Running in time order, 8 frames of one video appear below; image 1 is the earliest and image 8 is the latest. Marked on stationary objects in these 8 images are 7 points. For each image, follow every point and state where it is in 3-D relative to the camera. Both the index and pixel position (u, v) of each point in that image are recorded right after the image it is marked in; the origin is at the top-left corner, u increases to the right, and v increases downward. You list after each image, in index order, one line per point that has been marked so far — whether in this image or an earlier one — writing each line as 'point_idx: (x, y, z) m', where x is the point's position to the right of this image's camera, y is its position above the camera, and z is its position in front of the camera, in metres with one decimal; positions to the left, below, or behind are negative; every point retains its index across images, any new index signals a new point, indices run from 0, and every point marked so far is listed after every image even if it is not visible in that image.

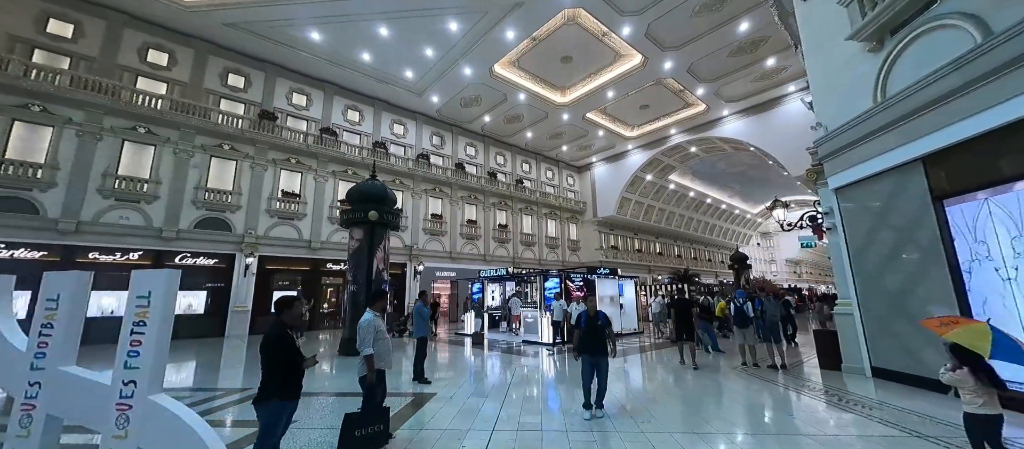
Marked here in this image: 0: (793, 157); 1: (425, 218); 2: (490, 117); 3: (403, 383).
0: (+12.8, +3.0, +17.0) m
1: (-4.2, +0.3, +17.9) m
2: (-1.2, +5.7, +19.5) m
3: (-1.7, -2.5, +5.8) m
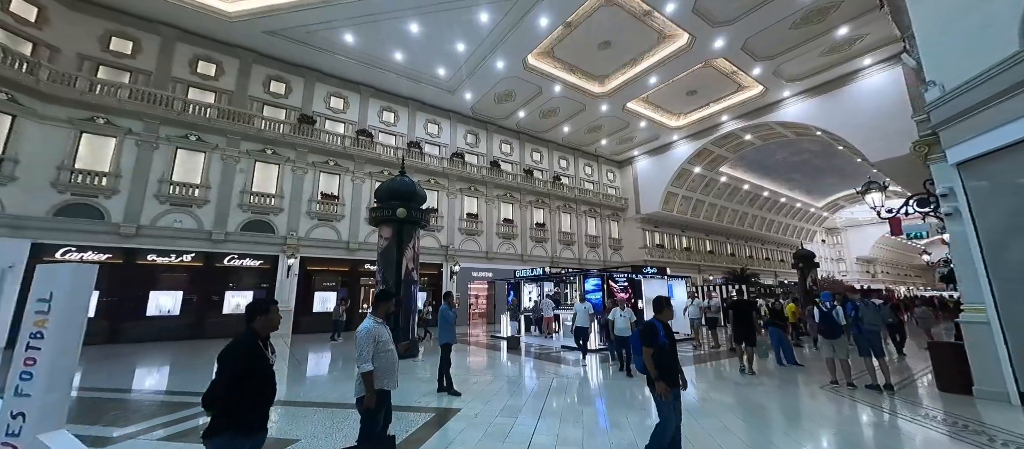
0: (+14.4, +3.3, +14.9) m
1: (-2.4, +0.3, +17.6) m
2: (+0.7, +5.7, +18.9) m
3: (-1.2, -2.4, +5.3) m
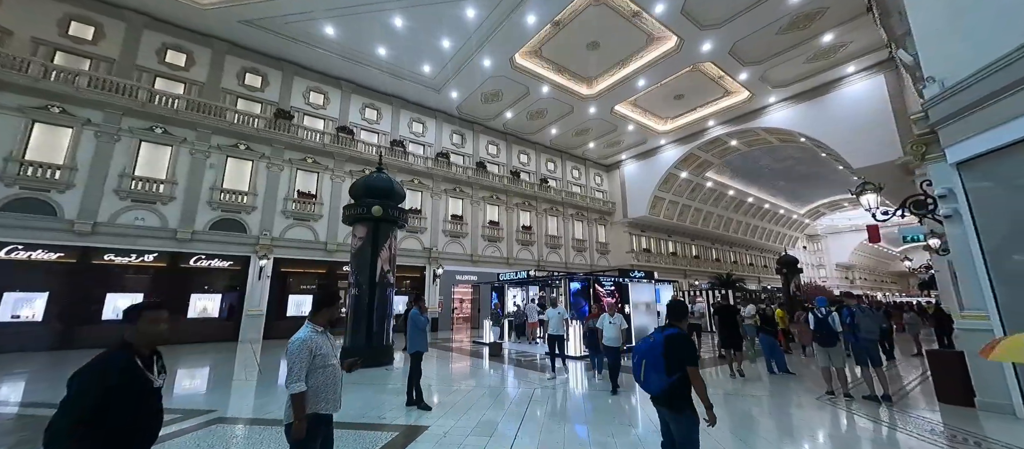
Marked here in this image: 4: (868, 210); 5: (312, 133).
0: (+13.9, +3.1, +15.0) m
1: (-3.1, +0.2, +17.1) m
2: (0.0, +5.6, +18.6) m
3: (-1.5, -2.4, +4.9) m
4: (+5.2, +0.2, +5.5) m
5: (-7.5, +3.4, +13.9) m
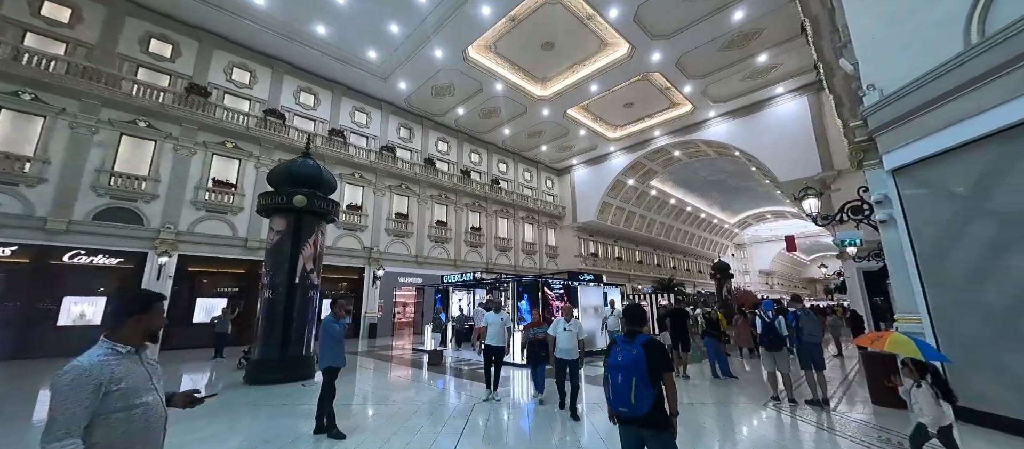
0: (+11.8, +2.7, +16.2) m
1: (-5.3, +0.3, +16.0) m
2: (-2.3, +5.6, +18.0) m
3: (-2.2, -2.2, +4.1) m
4: (+4.5, +0.2, +5.6) m
5: (-9.2, +3.6, +12.3) m
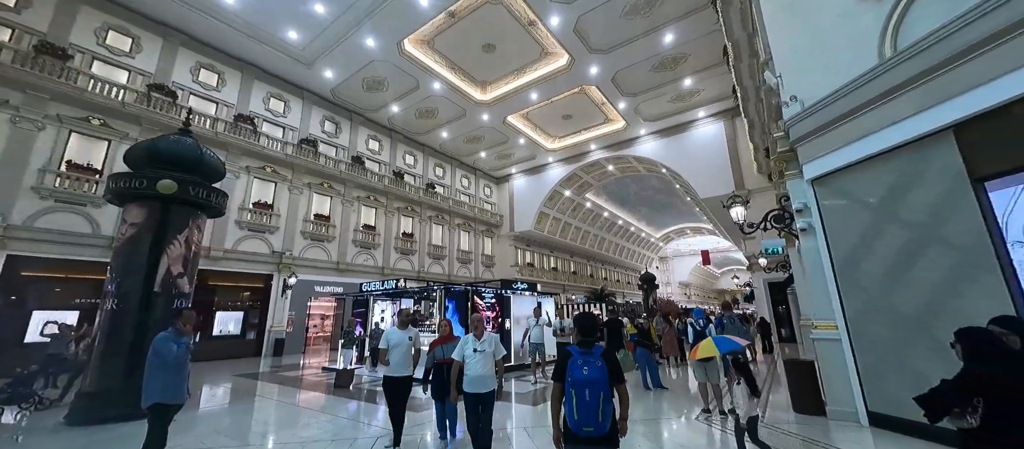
0: (+9.0, +2.1, +17.4) m
1: (-7.9, +0.2, +14.4) m
2: (-5.1, +5.3, +16.9) m
3: (-3.0, -2.1, +3.0) m
4: (+3.4, 0.0, +5.7) m
5: (-11.0, +3.8, +10.2) m
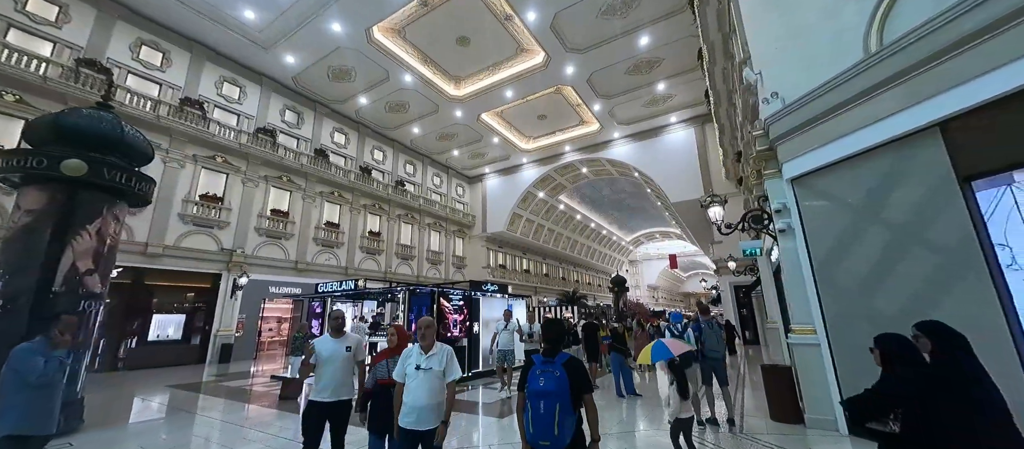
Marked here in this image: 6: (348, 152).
0: (+7.7, +1.9, +17.6) m
1: (-8.9, +0.4, +13.4) m
2: (-6.3, +5.4, +16.2) m
3: (-3.2, -2.0, +2.4) m
4: (+3.0, 0.0, +5.5) m
5: (-11.7, +4.0, +9.0) m
6: (-7.7, +3.3, +17.4) m
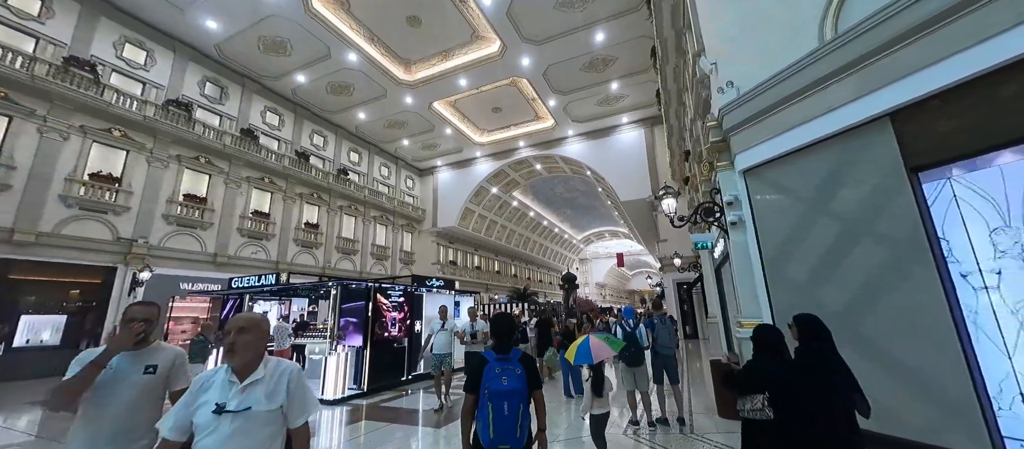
0: (+5.5, +2.0, +17.9) m
1: (-10.6, +0.8, +11.7) m
2: (-8.1, +5.8, +14.8) m
3: (-3.6, -1.8, +1.5) m
4: (+2.2, +0.1, +5.3) m
5: (-12.7, +4.4, +6.9) m
6: (-9.7, +3.8, +15.8) m
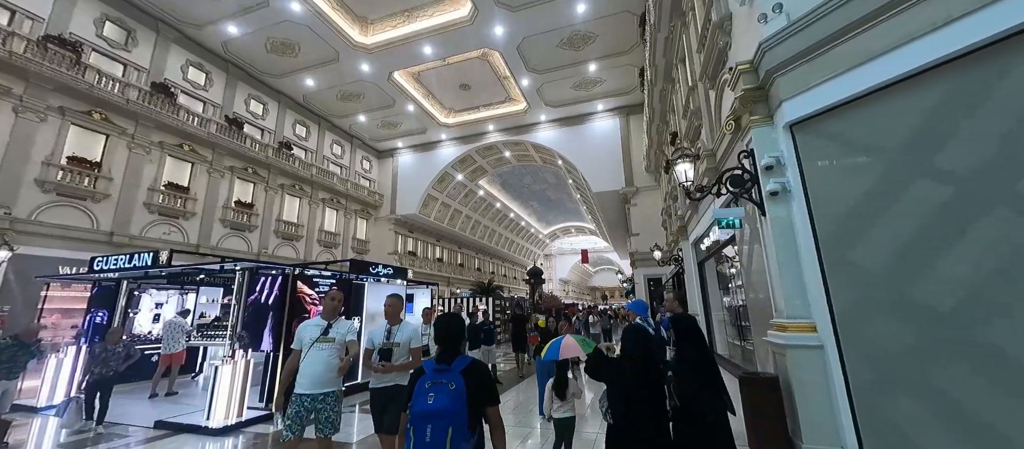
0: (+4.0, +2.4, +17.0) m
1: (-11.4, +1.6, +9.3) m
2: (-9.1, +6.5, +12.5) m
3: (-3.6, -1.4, -0.2) m
4: (+1.9, +0.4, +4.2) m
5: (-13.0, +5.2, +4.3) m
6: (-10.9, +4.6, +13.5) m
